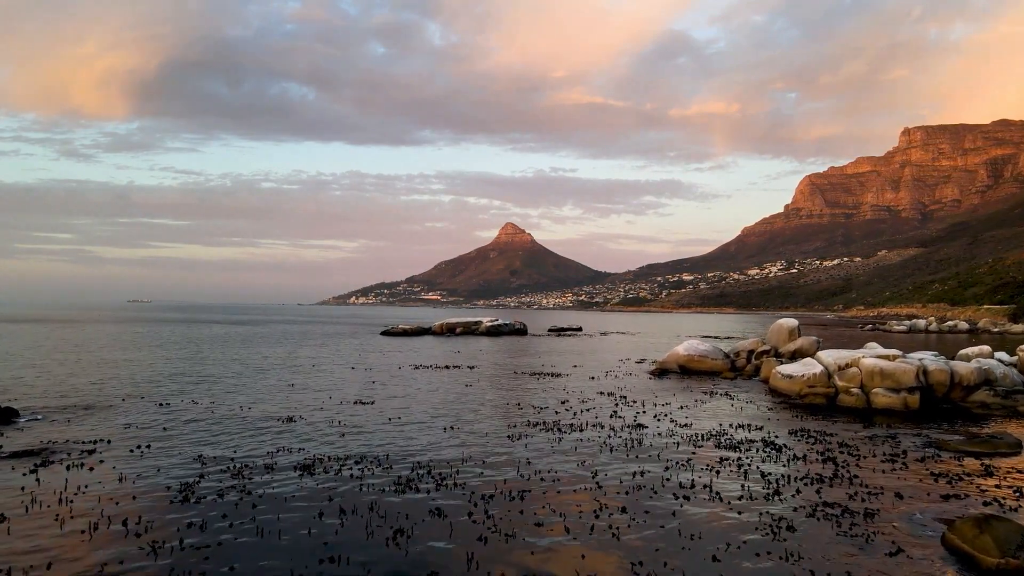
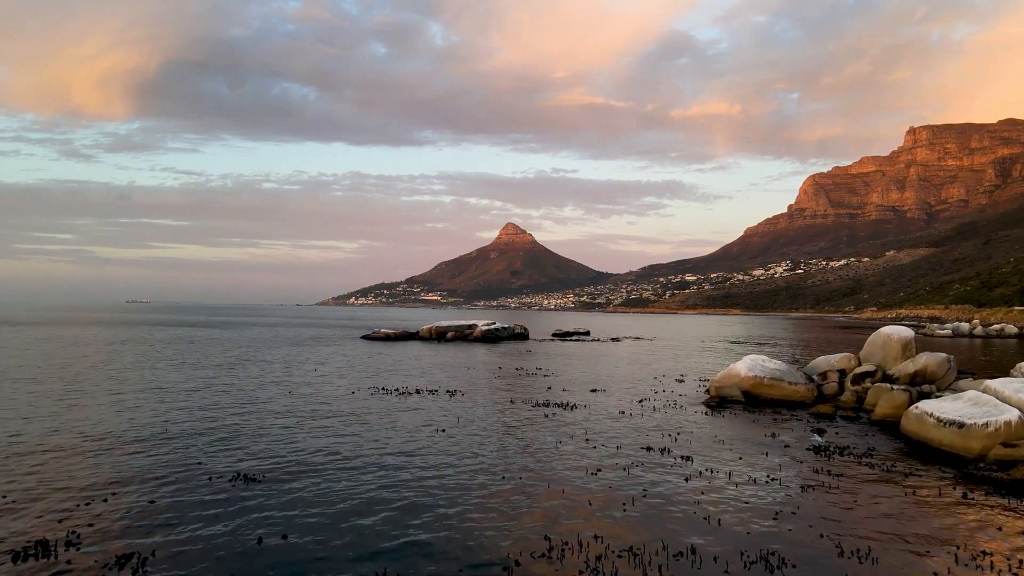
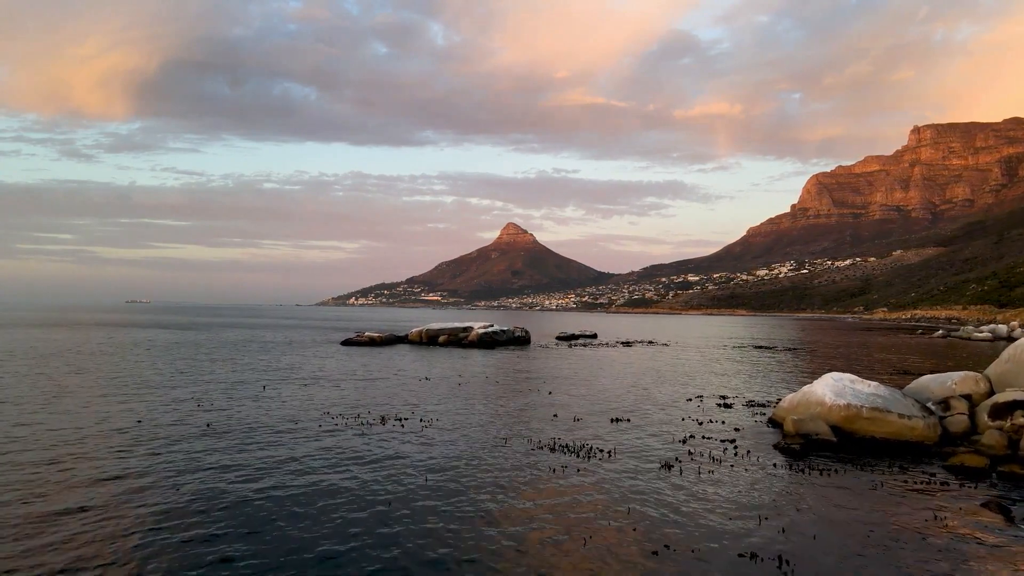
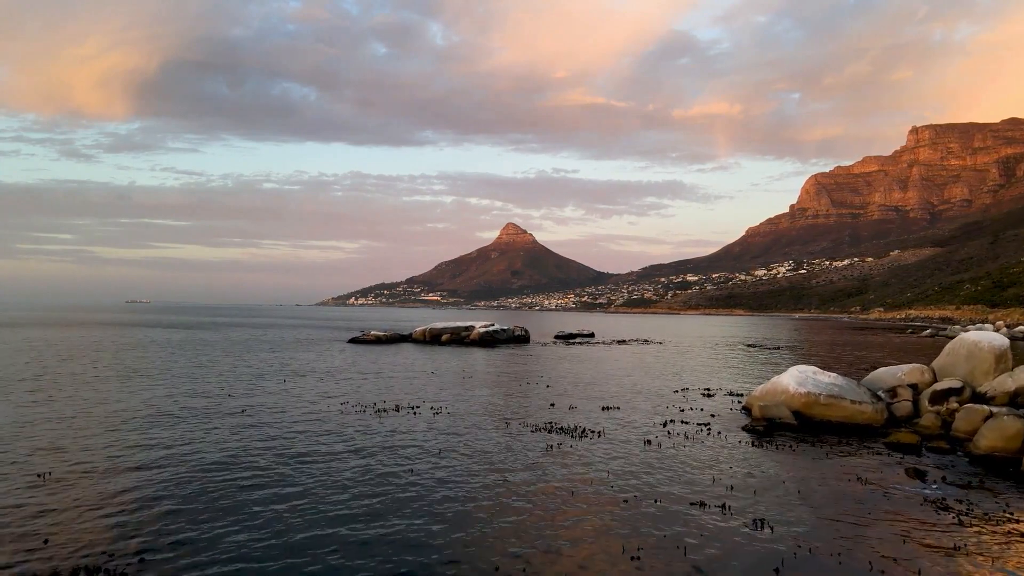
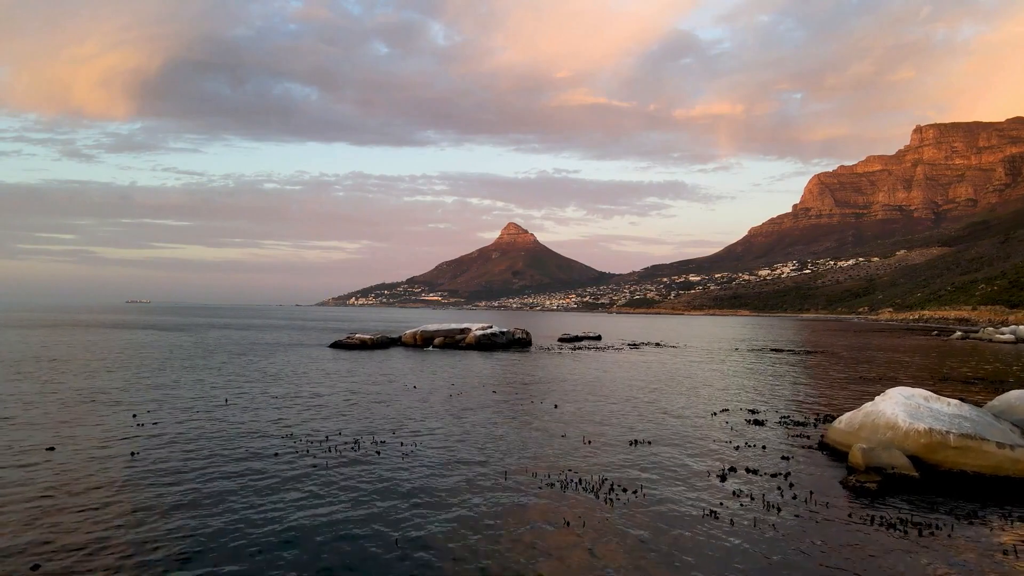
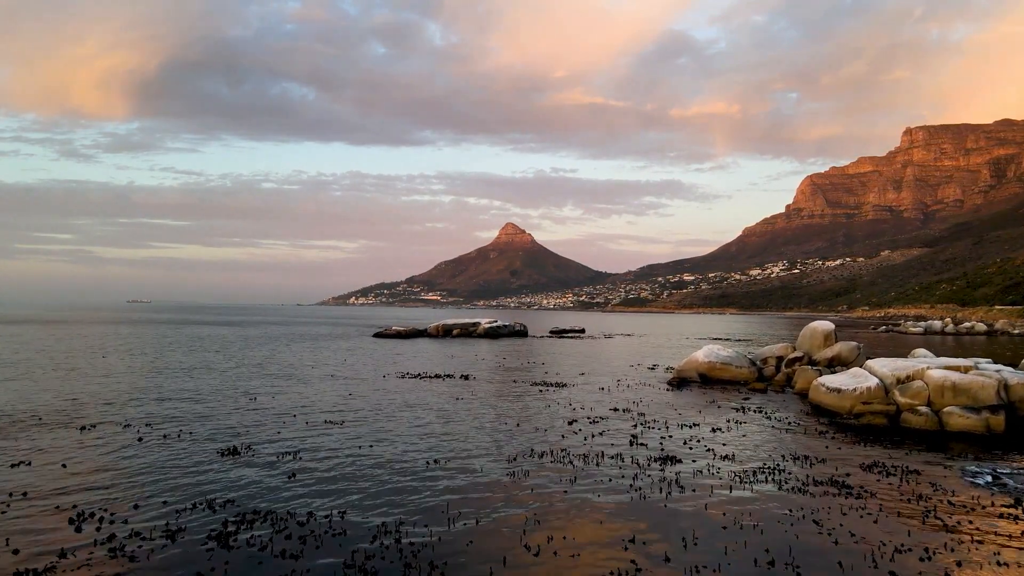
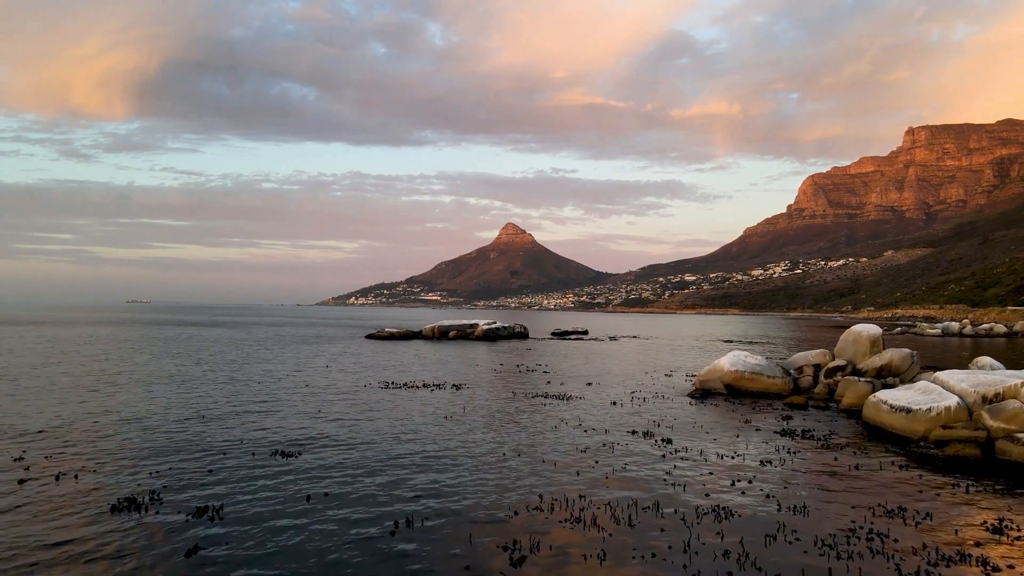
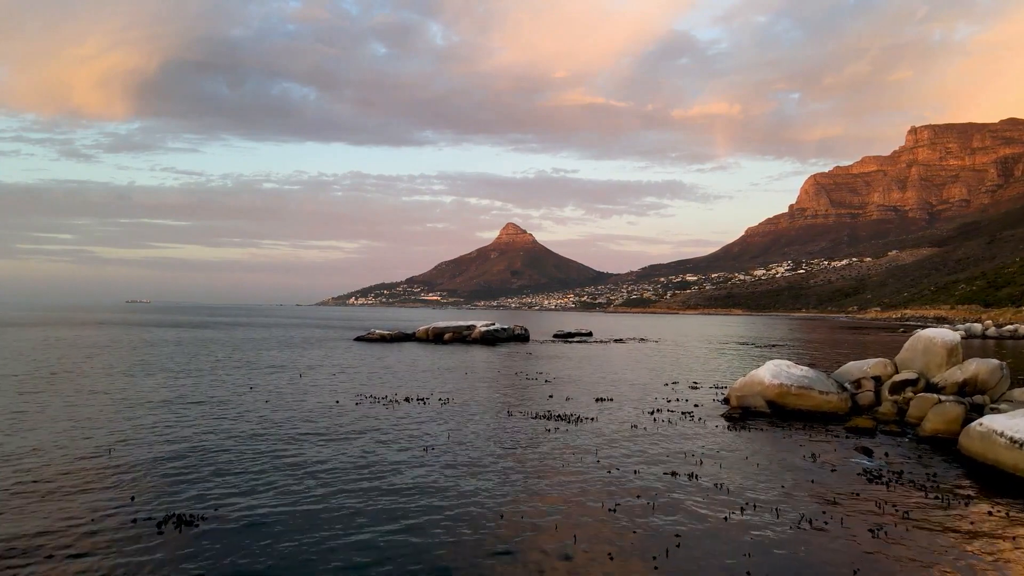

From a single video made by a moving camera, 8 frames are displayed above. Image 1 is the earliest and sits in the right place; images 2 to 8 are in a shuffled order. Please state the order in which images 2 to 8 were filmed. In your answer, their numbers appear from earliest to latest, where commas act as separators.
6, 7, 2, 8, 4, 3, 5
